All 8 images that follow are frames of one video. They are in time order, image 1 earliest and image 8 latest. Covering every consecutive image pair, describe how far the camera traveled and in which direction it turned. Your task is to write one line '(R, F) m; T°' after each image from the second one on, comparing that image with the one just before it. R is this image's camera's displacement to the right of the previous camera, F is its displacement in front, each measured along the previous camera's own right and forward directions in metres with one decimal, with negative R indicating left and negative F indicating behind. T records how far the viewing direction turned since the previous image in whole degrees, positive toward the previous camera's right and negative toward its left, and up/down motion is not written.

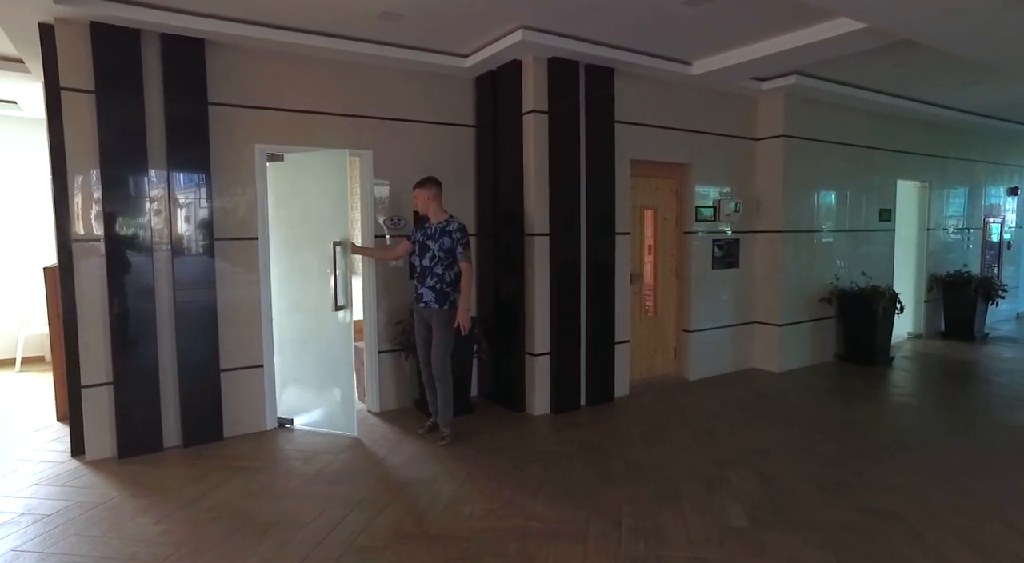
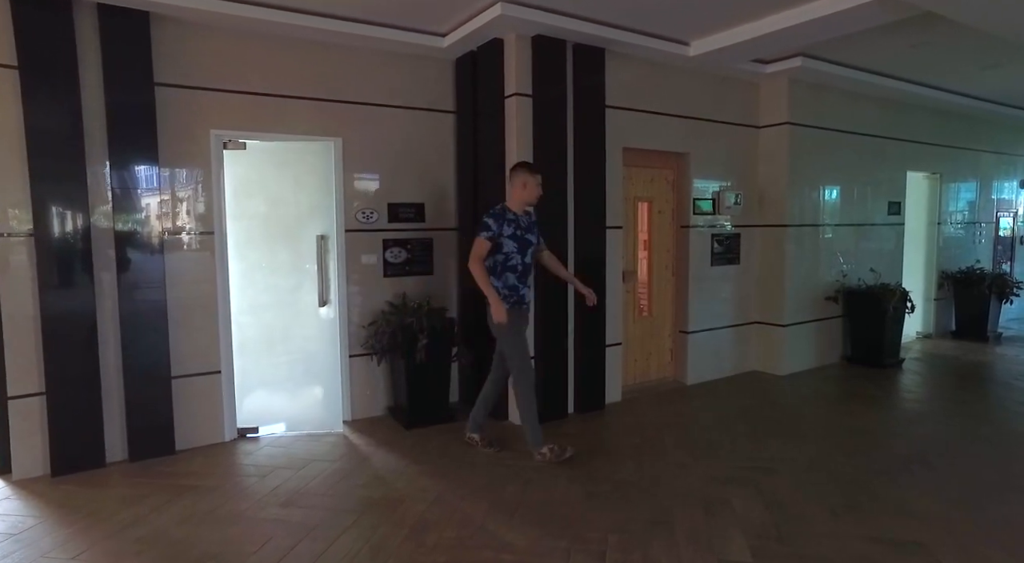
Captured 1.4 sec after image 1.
(+0.1, +0.4) m; 0°
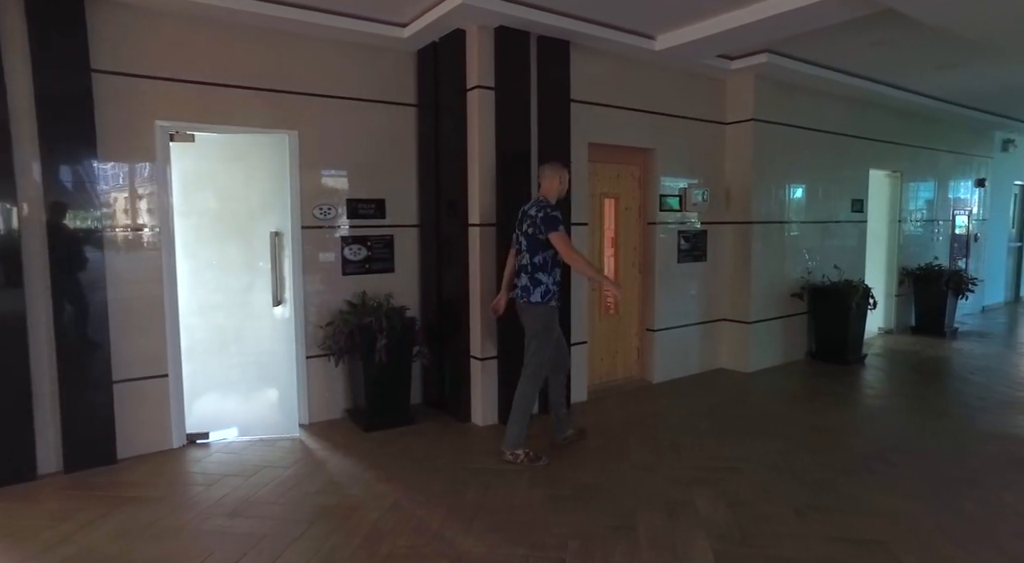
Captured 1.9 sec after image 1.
(+0.1, +0.1) m; +3°
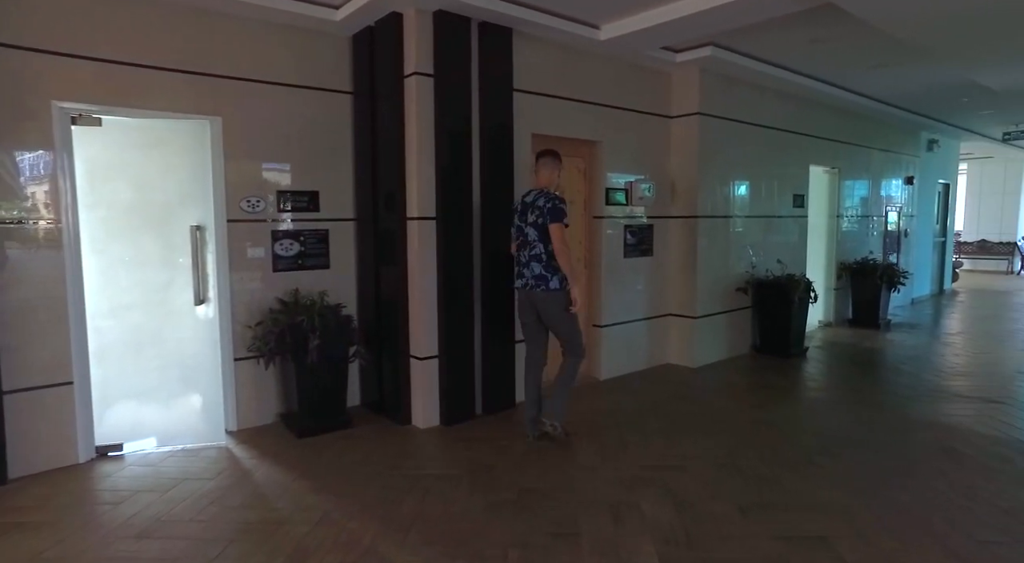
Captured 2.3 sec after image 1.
(+0.1, +0.1) m; +4°
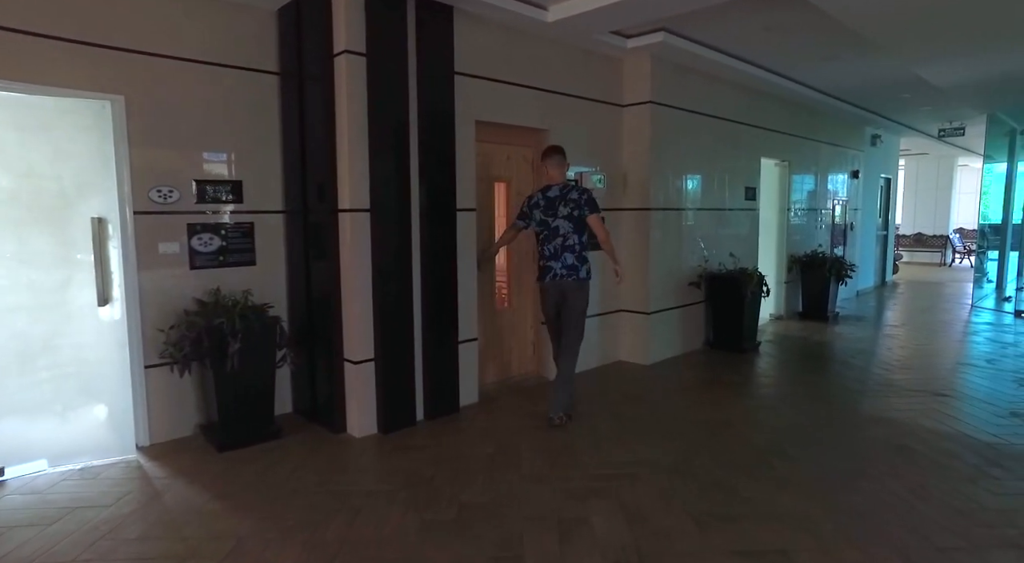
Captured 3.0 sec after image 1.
(+0.1, +0.2) m; +4°
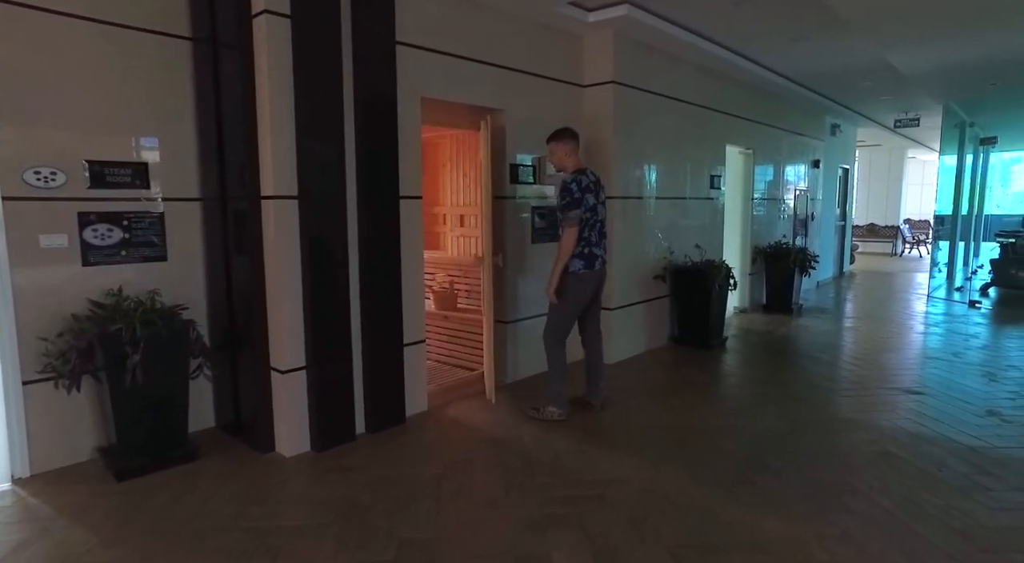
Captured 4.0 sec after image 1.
(+0.1, +0.4) m; +4°
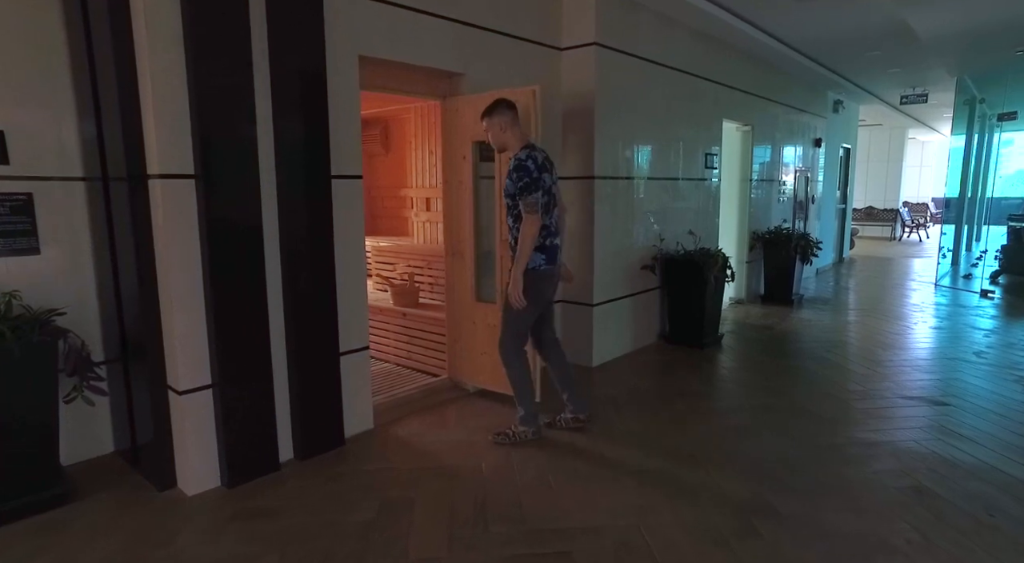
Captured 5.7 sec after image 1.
(+0.2, +0.6) m; +1°
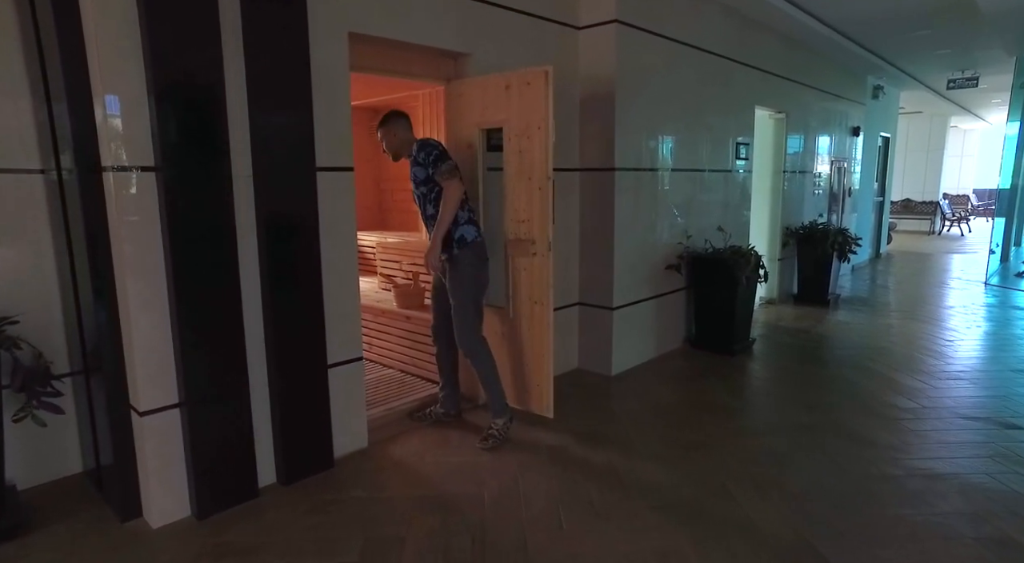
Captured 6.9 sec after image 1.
(+0.1, +0.3) m; -2°
